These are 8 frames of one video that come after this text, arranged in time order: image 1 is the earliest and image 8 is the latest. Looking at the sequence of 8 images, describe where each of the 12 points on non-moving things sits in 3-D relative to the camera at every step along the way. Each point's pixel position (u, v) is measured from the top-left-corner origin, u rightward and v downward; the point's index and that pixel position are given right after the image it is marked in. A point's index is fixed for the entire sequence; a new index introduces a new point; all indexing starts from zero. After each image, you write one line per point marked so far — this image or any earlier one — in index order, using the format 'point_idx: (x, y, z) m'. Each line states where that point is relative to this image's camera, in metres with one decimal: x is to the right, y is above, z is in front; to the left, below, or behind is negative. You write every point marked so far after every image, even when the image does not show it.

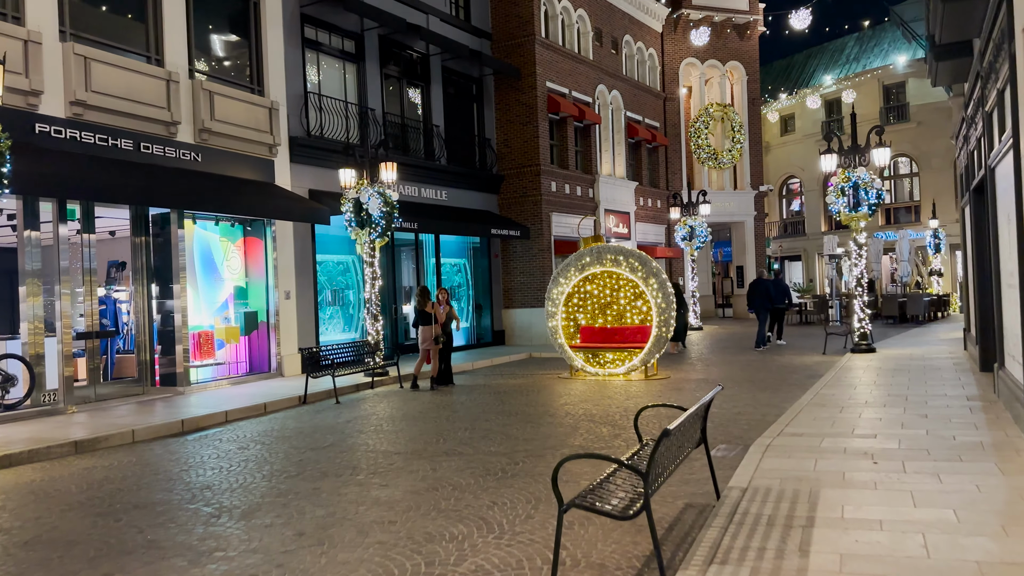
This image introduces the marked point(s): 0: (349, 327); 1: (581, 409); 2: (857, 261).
0: (-3.8, -0.9, +18.8) m
1: (+0.9, -1.6, +11.1) m
2: (+7.0, +0.6, +16.5) m
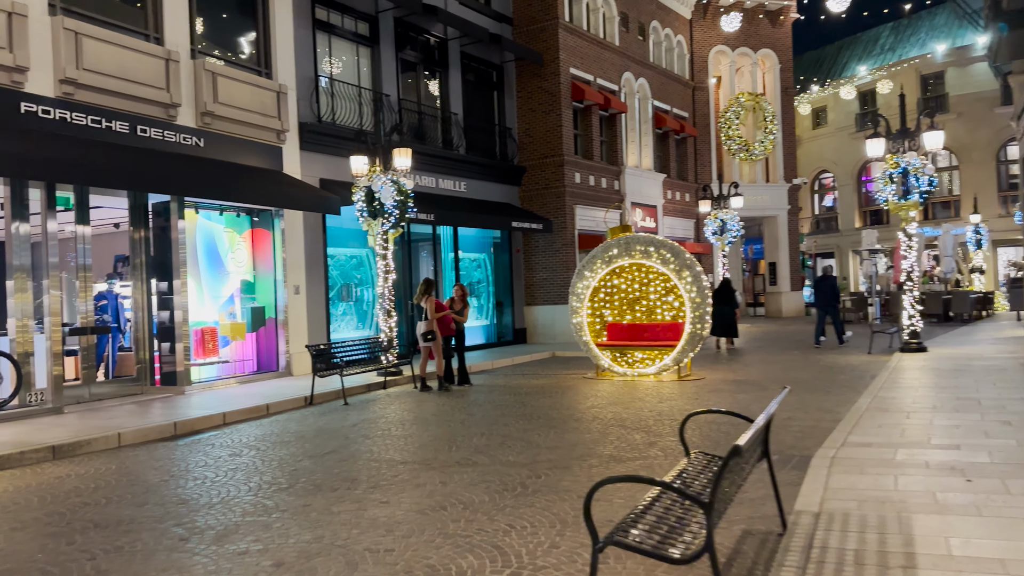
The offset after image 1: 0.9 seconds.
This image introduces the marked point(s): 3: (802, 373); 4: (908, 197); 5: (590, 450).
0: (-3.3, -0.8, +17.9) m
1: (+1.2, -1.5, +10.0) m
2: (+7.5, +0.7, +15.3) m
3: (+4.9, -1.4, +13.7) m
4: (+7.4, +1.7, +15.1) m
5: (+0.7, -1.5, +7.6) m
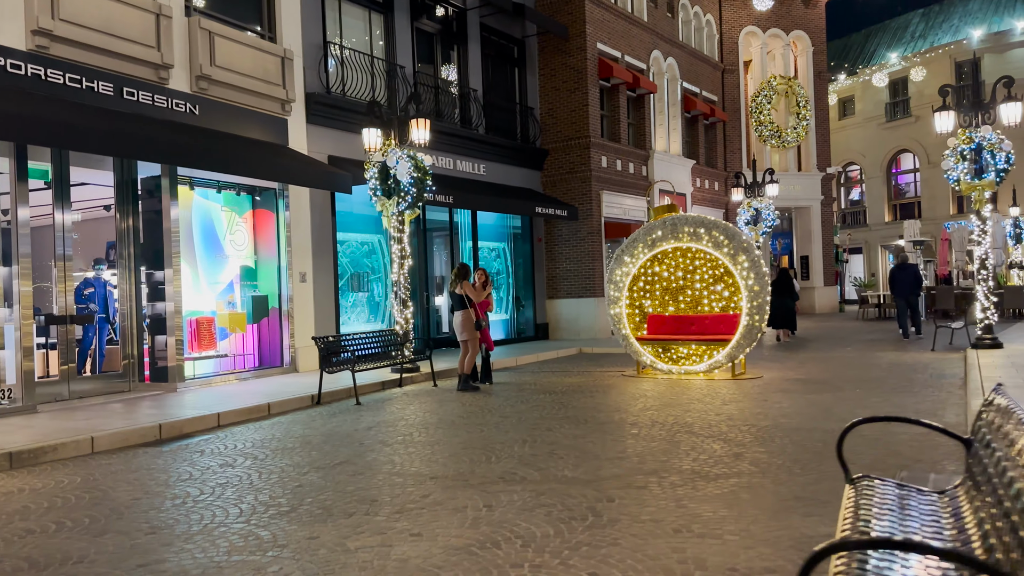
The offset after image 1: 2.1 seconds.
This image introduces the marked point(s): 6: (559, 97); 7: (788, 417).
0: (-2.8, -0.6, +16.5) m
1: (+1.6, -1.3, +8.5) m
2: (+7.9, +0.8, +13.7) m
3: (+5.4, -1.2, +12.2) m
4: (+7.9, +1.9, +13.5) m
5: (+1.1, -1.3, +6.1) m
6: (+1.2, +4.7, +20.0) m
7: (+2.8, -1.3, +8.3) m
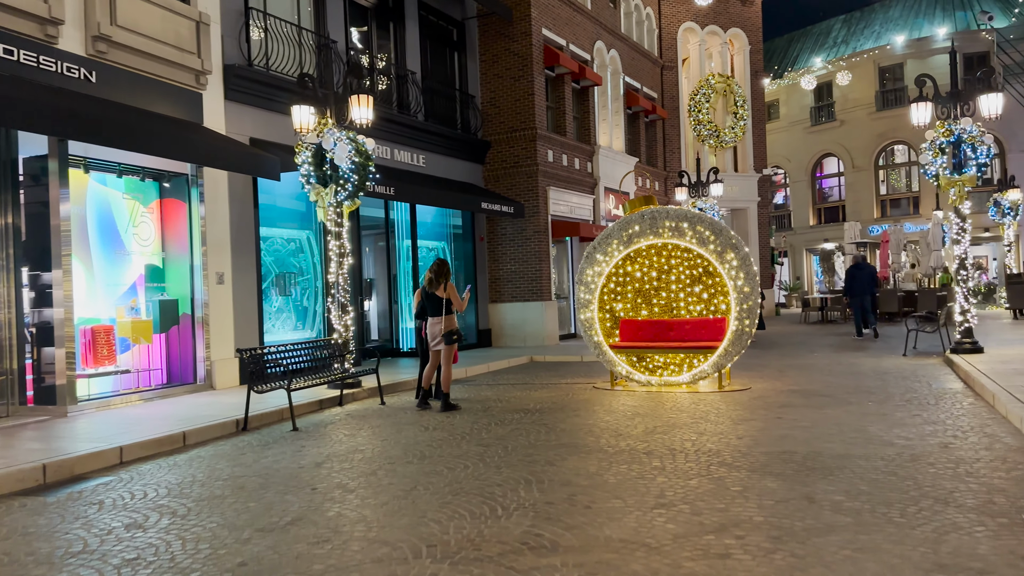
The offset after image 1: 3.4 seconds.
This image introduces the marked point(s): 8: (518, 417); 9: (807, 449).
0: (-3.8, -0.7, +14.6) m
1: (+1.5, -1.3, +7.2) m
2: (+7.2, +0.8, +13.0) m
3: (+4.8, -1.3, +11.2) m
4: (+7.2, +1.9, +12.8) m
5: (+1.2, -1.3, +4.7) m
6: (-0.2, +4.6, +18.5) m
7: (+2.7, -1.3, +7.1) m
8: (+0.1, -1.4, +8.8) m
9: (+2.4, -1.3, +6.6) m
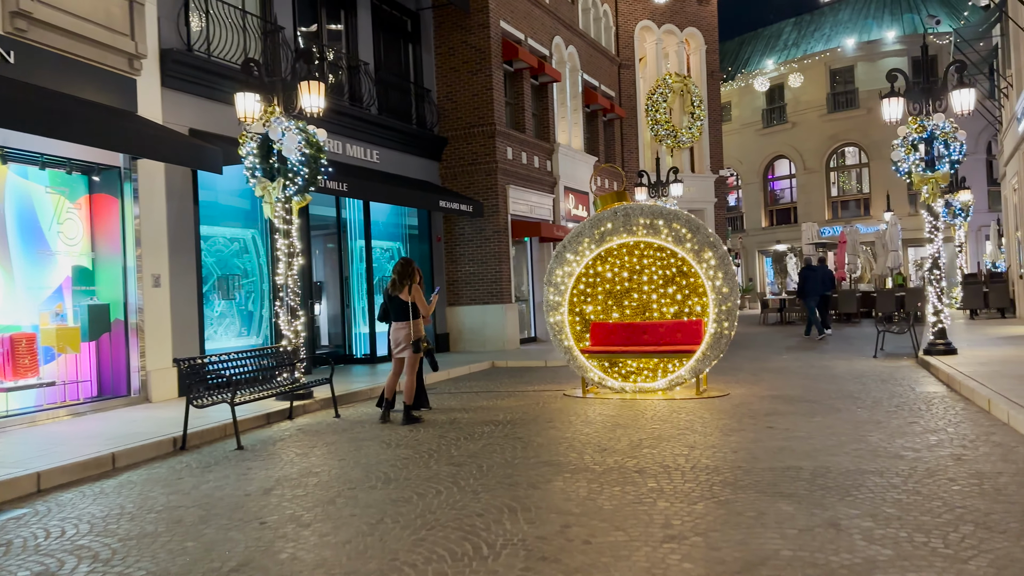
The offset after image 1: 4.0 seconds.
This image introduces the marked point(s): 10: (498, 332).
0: (-4.4, -0.7, +13.6) m
1: (+1.3, -1.3, +6.5) m
2: (+6.6, +0.8, +12.7) m
3: (+4.3, -1.3, +10.8) m
4: (+6.6, +1.9, +12.5) m
5: (+1.2, -1.3, +4.1) m
6: (-1.2, +4.6, +17.8) m
7: (+2.5, -1.3, +6.5) m
8: (-0.2, -1.4, +8.1) m
9: (+2.2, -1.3, +6.0) m
10: (-0.3, -1.0, +17.5) m
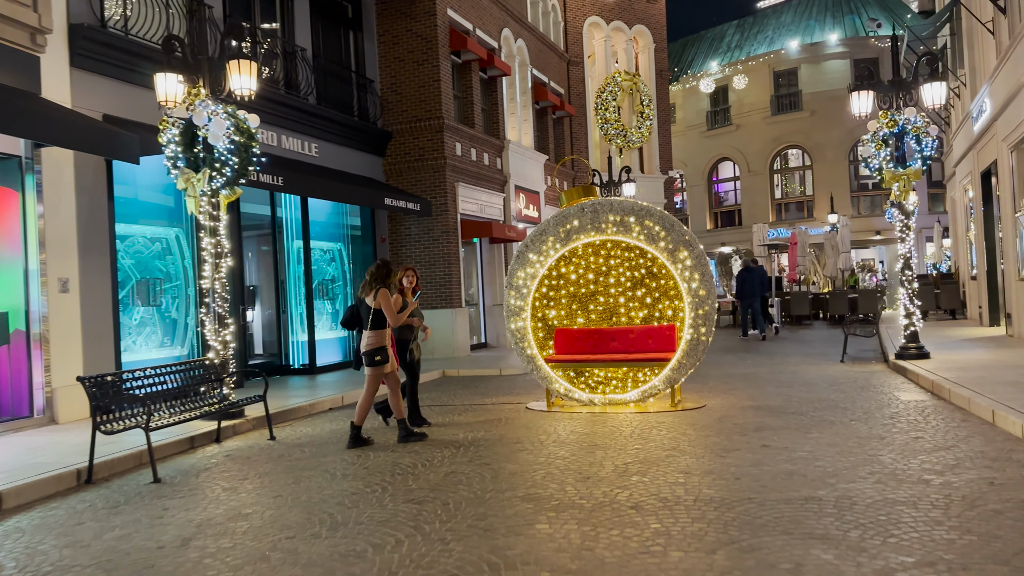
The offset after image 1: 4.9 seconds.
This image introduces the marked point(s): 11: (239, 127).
0: (-5.2, -0.8, +12.3) m
1: (+1.1, -1.4, +5.7) m
2: (+5.9, +0.8, +12.2) m
3: (+3.8, -1.3, +10.1) m
4: (+5.9, +1.8, +12.1) m
5: (+1.2, -1.3, +3.2) m
6: (-2.2, +4.5, +16.7) m
7: (+2.2, -1.3, +5.7) m
8: (-0.6, -1.5, +7.1) m
9: (+2.1, -1.3, +5.2) m
10: (-1.3, -1.0, +16.5) m
11: (-3.3, +1.9, +9.8) m
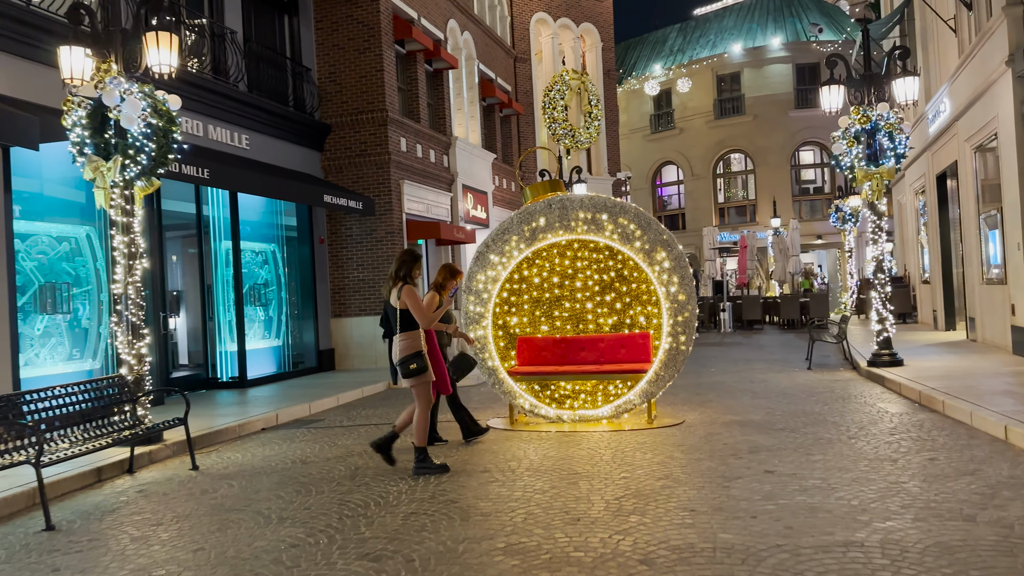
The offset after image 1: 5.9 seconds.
0: (-5.8, -0.9, +10.9) m
1: (+0.9, -1.4, +4.8) m
2: (+5.3, +0.7, +11.7) m
3: (+3.3, -1.3, +9.4) m
4: (+5.2, +1.8, +11.5) m
5: (+1.2, -1.3, +2.3) m
6: (-3.2, +4.4, +15.6) m
7: (+2.1, -1.3, +4.9) m
8: (-0.8, -1.5, +6.1) m
9: (+2.0, -1.3, +4.4) m
10: (-2.3, -1.1, +15.3) m
11: (-3.7, +1.9, +8.6) m
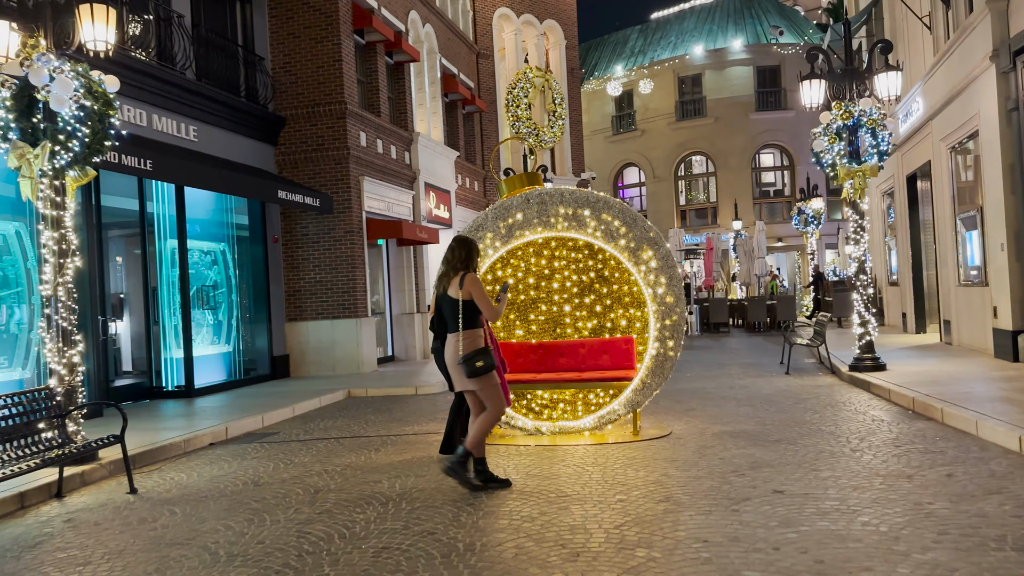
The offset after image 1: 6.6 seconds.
0: (-6.2, -0.9, +9.9) m
1: (+0.9, -1.4, +4.2) m
2: (+4.8, +0.7, +11.3) m
3: (+3.0, -1.4, +8.9) m
4: (+4.8, +1.8, +11.2) m
5: (+1.3, -1.3, +1.7) m
6: (-3.9, +4.4, +14.7) m
7: (+2.0, -1.3, +4.4) m
8: (-0.9, -1.5, +5.4) m
9: (+1.9, -1.3, +3.8) m
10: (-2.9, -1.2, +14.5) m
11: (-4.0, +1.9, +7.7) m
